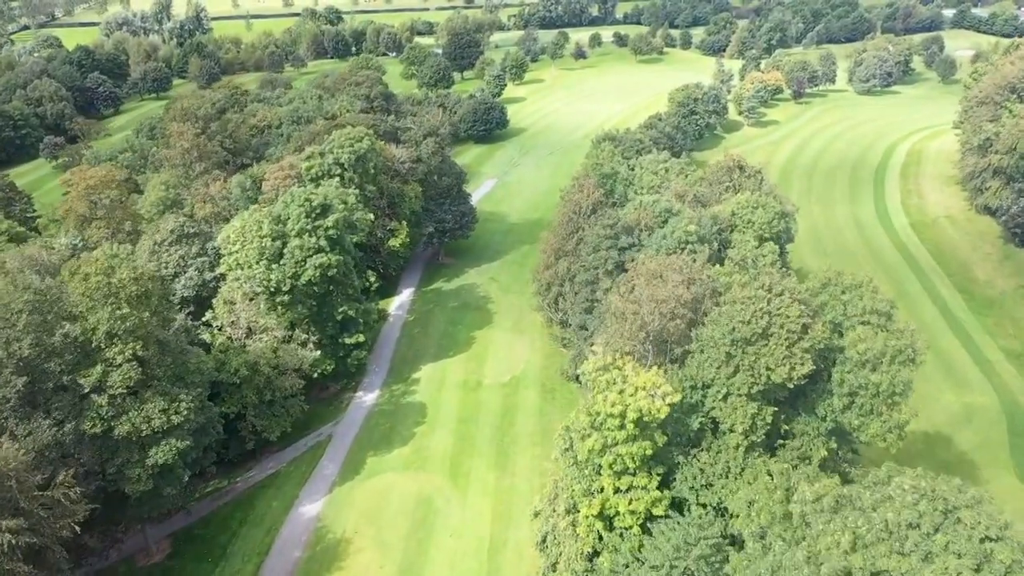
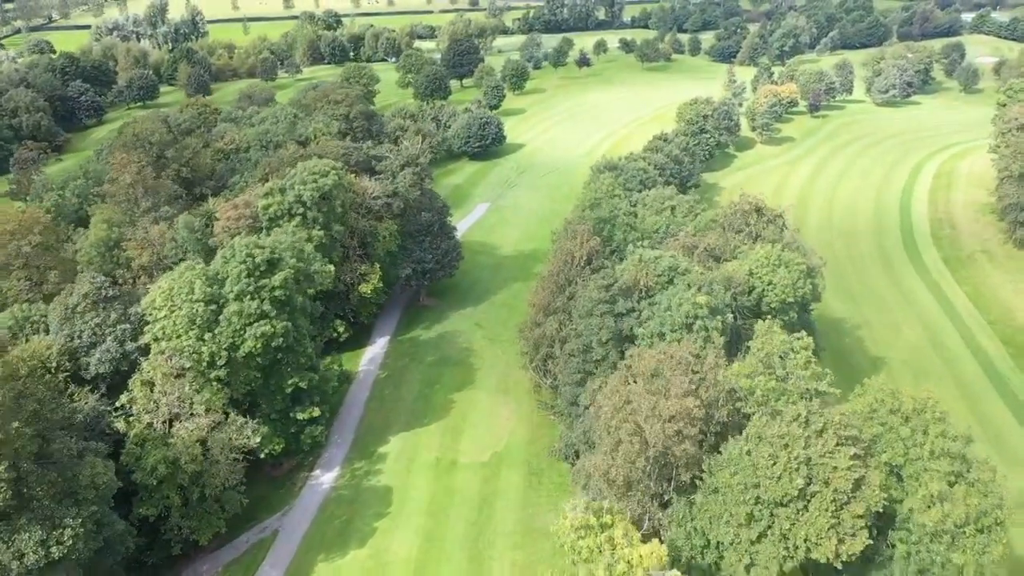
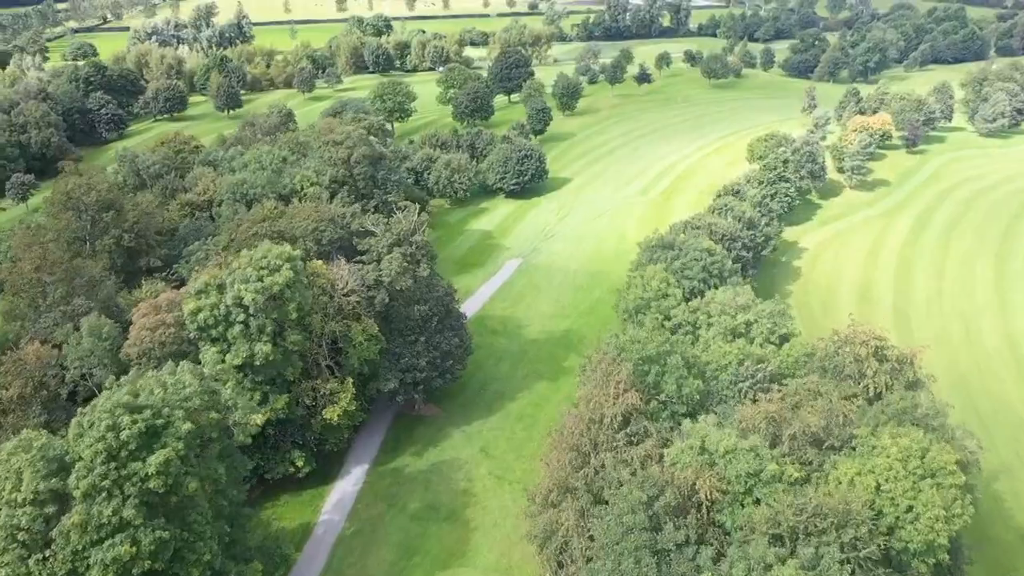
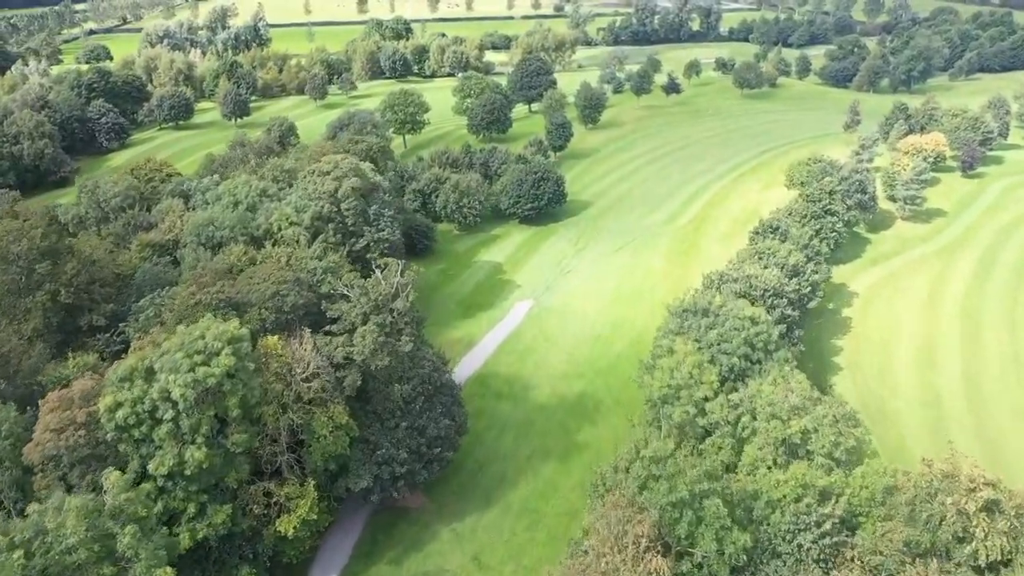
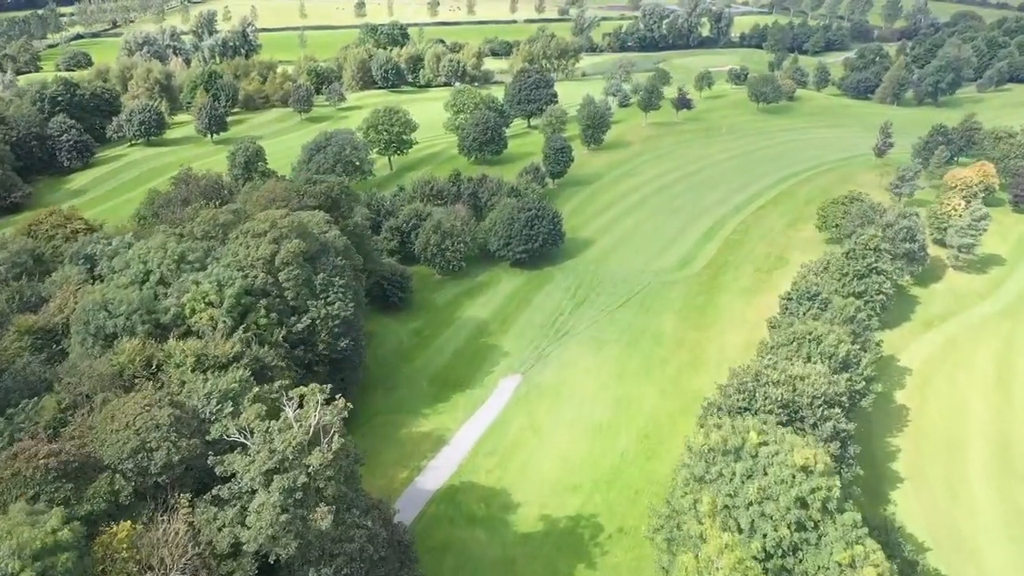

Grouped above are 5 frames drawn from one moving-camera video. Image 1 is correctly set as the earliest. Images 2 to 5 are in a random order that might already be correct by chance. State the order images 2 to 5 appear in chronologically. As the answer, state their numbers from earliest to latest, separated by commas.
2, 3, 4, 5
